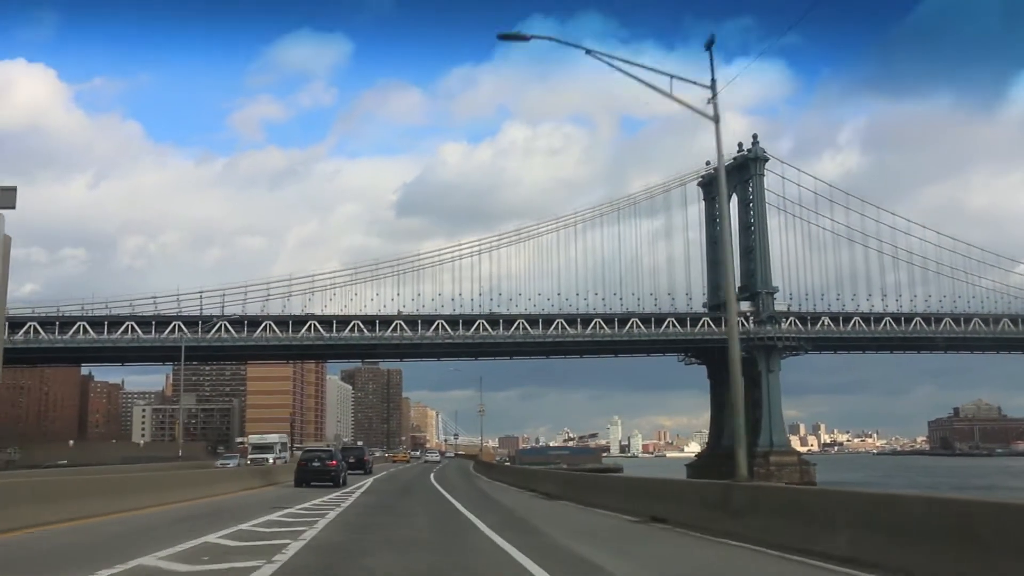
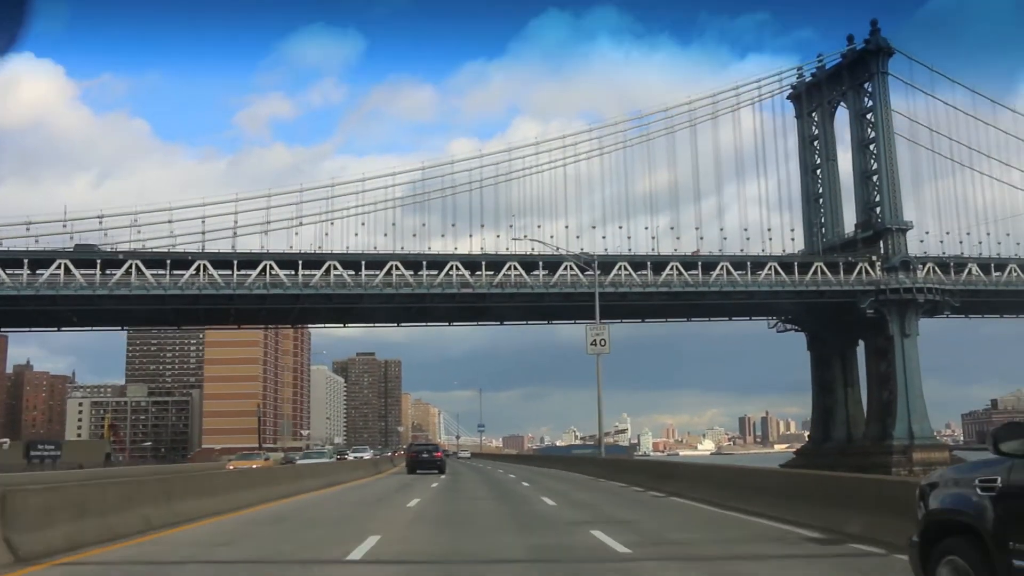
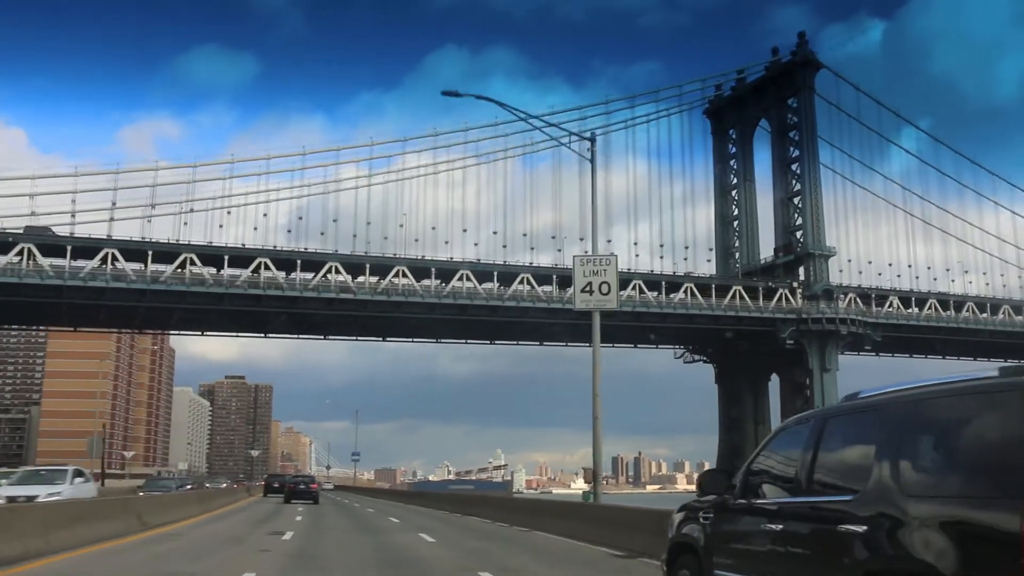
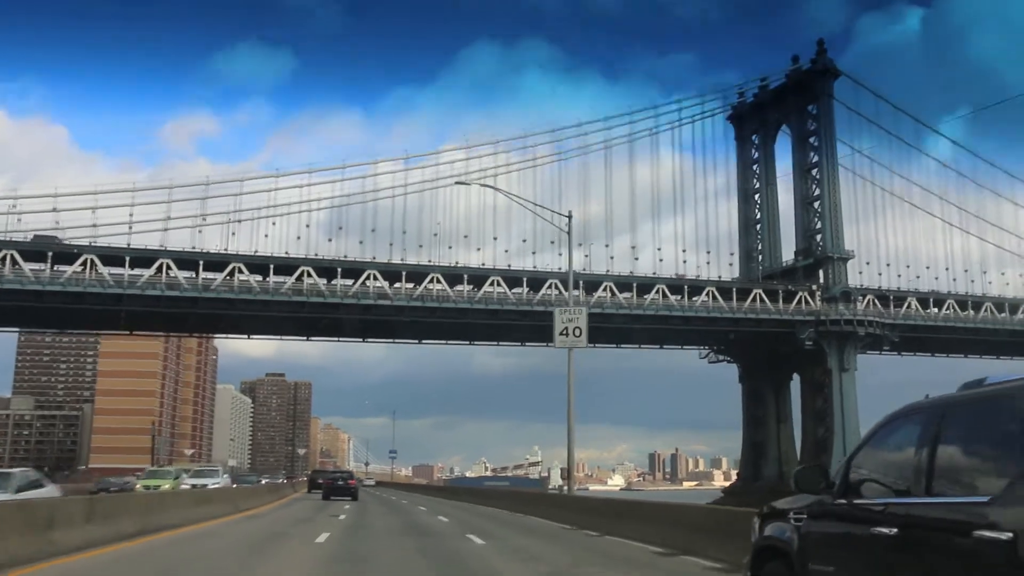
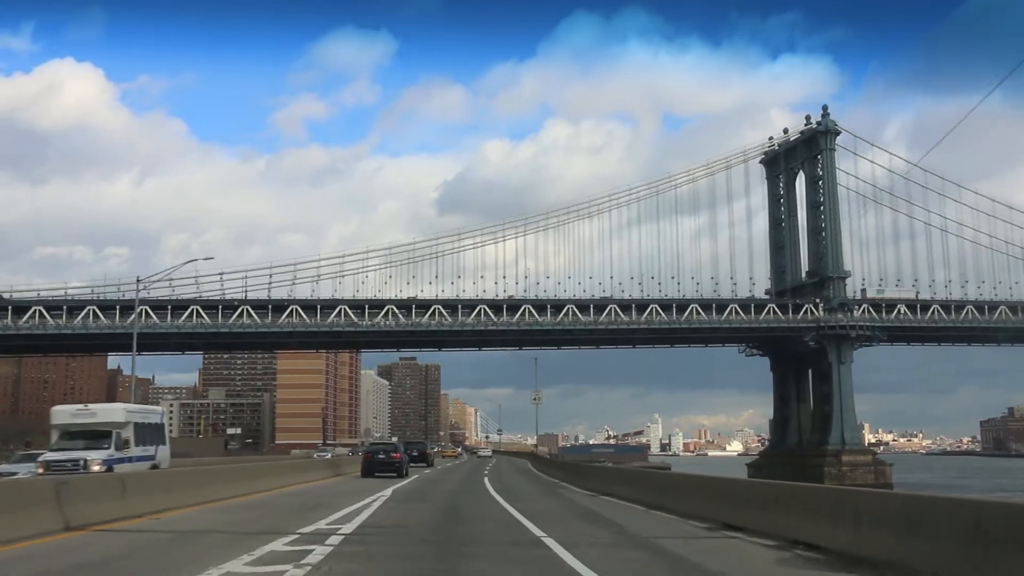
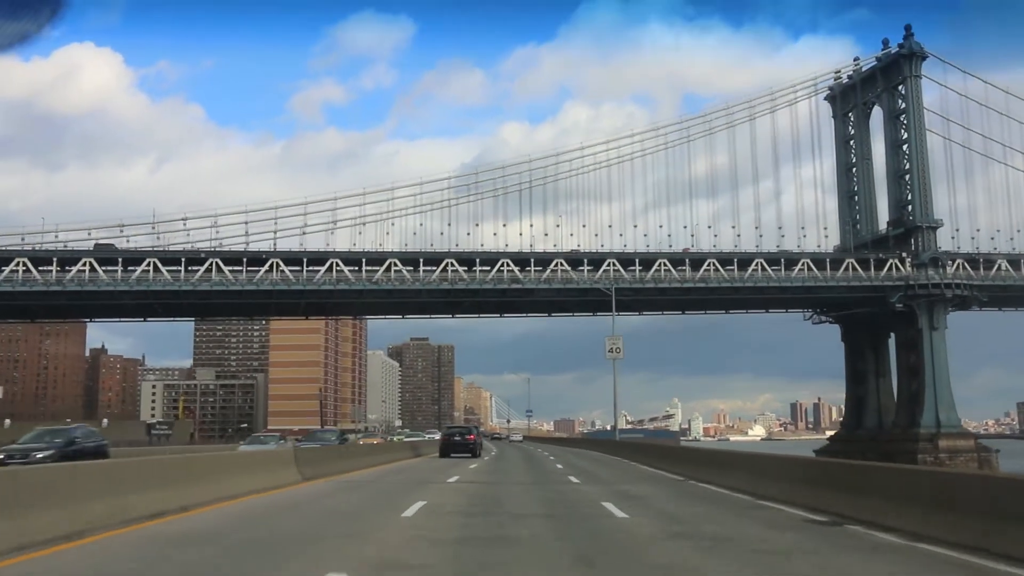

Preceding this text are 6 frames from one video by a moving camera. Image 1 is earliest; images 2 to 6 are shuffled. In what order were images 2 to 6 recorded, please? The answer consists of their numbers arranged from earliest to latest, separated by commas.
5, 6, 2, 4, 3
